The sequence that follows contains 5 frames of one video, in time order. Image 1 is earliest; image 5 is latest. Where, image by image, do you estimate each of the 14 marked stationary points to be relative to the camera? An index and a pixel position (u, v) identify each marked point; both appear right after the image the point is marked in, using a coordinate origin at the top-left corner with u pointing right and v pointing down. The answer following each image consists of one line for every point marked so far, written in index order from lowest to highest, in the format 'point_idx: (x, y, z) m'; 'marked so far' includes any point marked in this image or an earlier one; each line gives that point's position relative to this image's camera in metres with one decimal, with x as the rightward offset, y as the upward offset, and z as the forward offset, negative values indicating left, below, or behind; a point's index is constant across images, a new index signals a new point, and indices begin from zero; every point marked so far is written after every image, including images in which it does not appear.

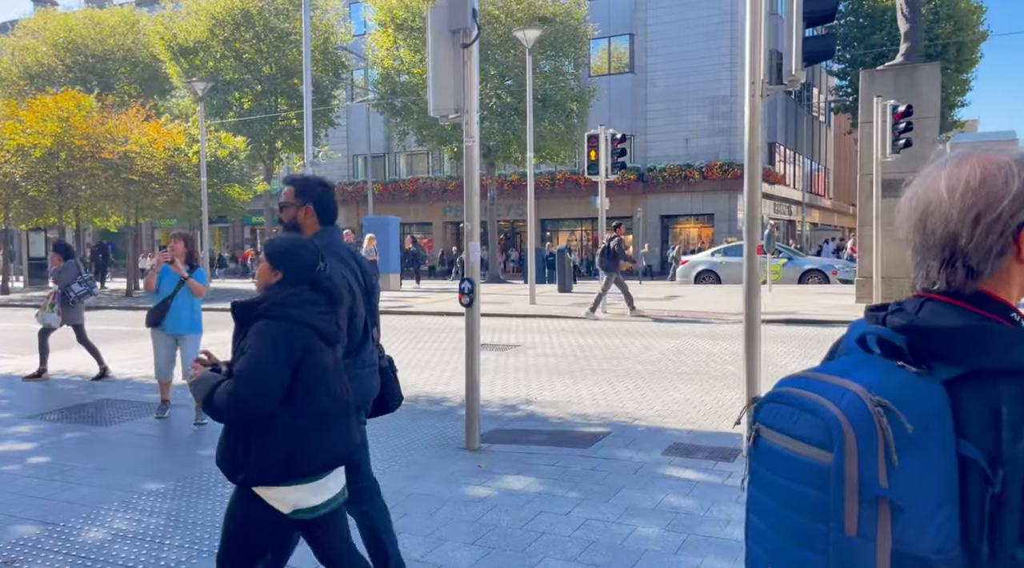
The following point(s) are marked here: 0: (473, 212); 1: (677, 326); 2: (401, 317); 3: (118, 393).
0: (-0.3, +0.5, +6.4) m
1: (+2.5, -0.7, +13.8) m
2: (-2.1, -0.8, +16.6) m
3: (-4.2, -1.2, +9.6) m
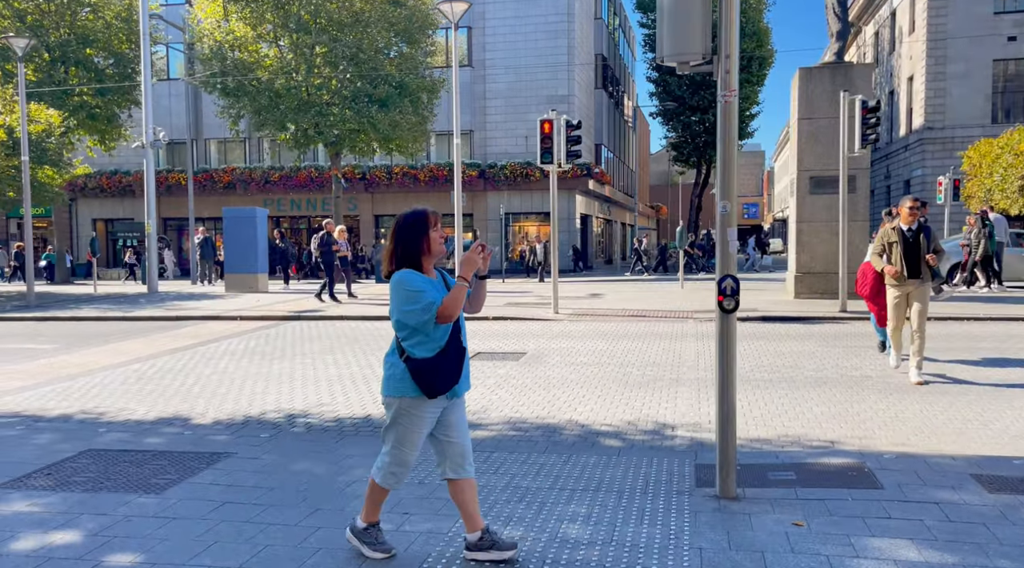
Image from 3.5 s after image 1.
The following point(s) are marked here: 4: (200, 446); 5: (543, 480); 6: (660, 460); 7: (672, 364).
0: (+1.2, +0.5, +4.9) m
1: (+2.1, -0.6, +12.8) m
2: (-3.0, -0.7, +14.4) m
3: (-3.4, -1.2, +7.1) m
4: (-2.2, -1.2, +6.3) m
5: (+0.2, -1.2, +5.3) m
6: (+1.0, -1.2, +5.8) m
7: (+1.8, -0.9, +9.6) m
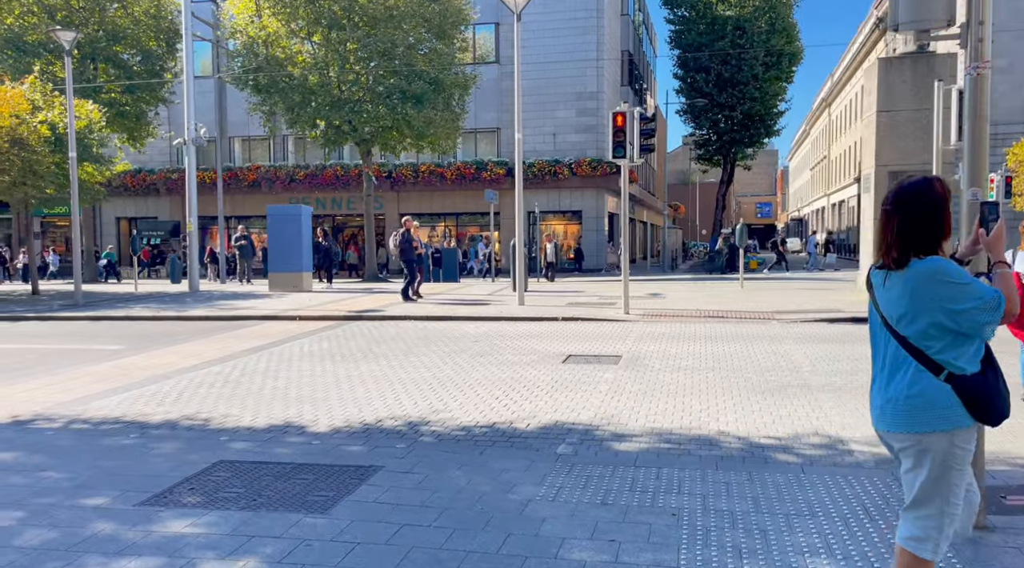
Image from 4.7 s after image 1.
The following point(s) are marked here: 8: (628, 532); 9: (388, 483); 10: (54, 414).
0: (+2.3, +0.5, +4.3) m
1: (+3.3, -0.6, +12.2) m
2: (-1.9, -0.7, +13.8) m
3: (-2.3, -1.2, +6.6) m
4: (-1.1, -1.2, +5.8) m
5: (+1.2, -1.2, +4.7) m
6: (+2.0, -1.2, +5.2) m
7: (+2.9, -0.9, +9.0) m
8: (+0.6, -1.2, +4.3) m
9: (-0.7, -1.2, +5.2) m
10: (-4.2, -1.2, +8.2) m
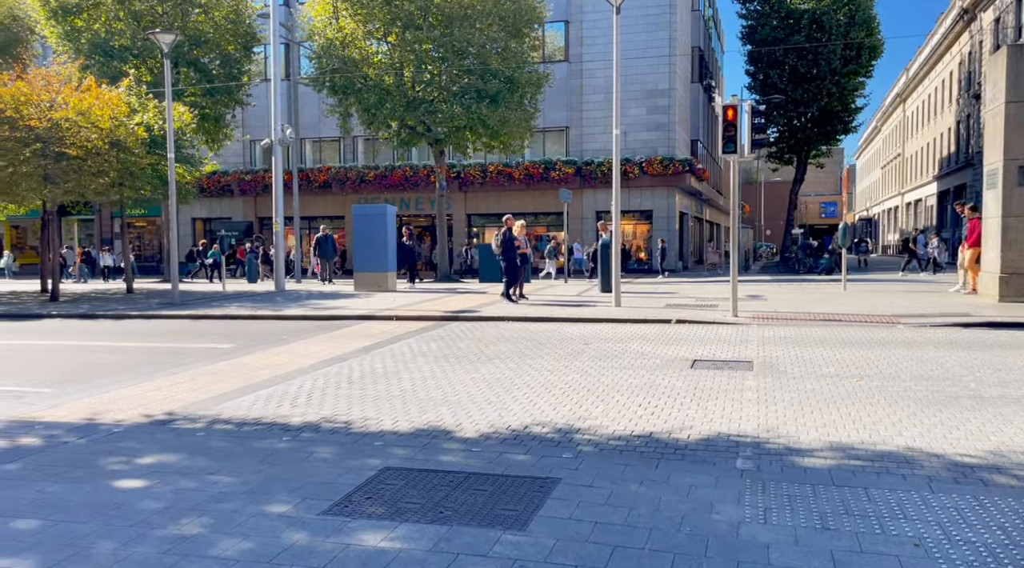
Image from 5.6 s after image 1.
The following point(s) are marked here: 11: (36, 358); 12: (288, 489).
0: (+3.3, +0.5, +3.8) m
1: (+4.8, -0.7, +11.6) m
2: (-0.2, -0.7, +13.6) m
3: (-1.1, -1.2, +6.3) m
4: (0.0, -1.2, +5.5) m
5: (+2.3, -1.2, +4.3) m
6: (+3.1, -1.2, +4.7) m
7: (+4.2, -0.9, +8.4) m
8: (+1.6, -1.2, +3.9) m
9: (+0.3, -1.2, +4.9) m
10: (-2.9, -1.2, +8.1) m
11: (-6.6, -1.0, +12.2) m
12: (-1.4, -1.3, +5.4) m
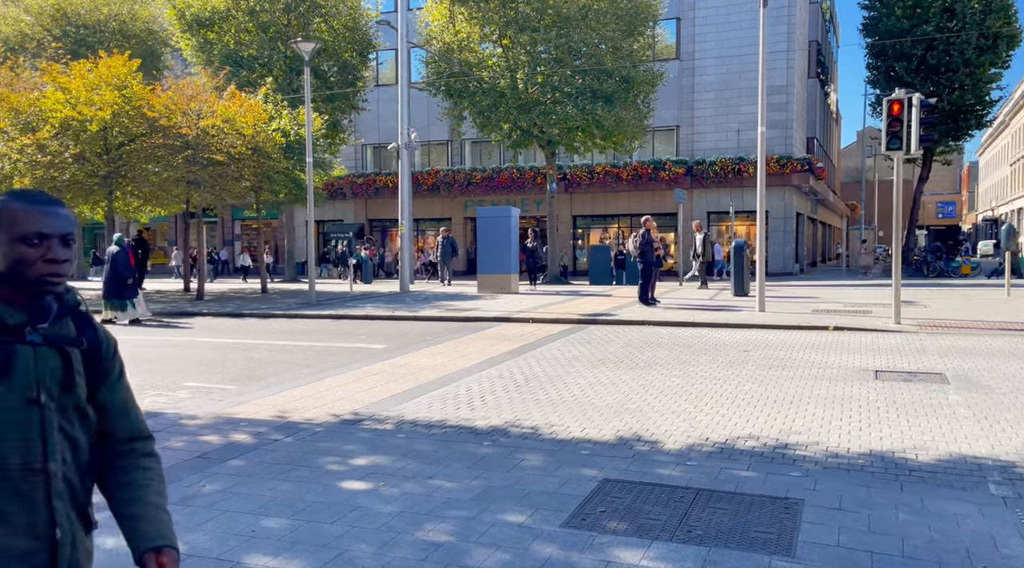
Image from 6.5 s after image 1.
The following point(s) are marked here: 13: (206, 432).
0: (+4.5, +0.5, +3.2) m
1: (+6.9, -0.7, +10.8) m
2: (+2.1, -0.8, +13.3) m
3: (+0.4, -1.2, +6.2) m
4: (+1.4, -1.2, +5.2) m
5: (+3.5, -1.3, +3.8) m
6: (+4.4, -1.3, +4.1) m
7: (+5.9, -1.0, +7.7) m
8: (+2.8, -1.3, +3.5) m
9: (+1.7, -1.3, +4.6) m
10: (-1.2, -1.3, +8.1) m
11: (-4.4, -1.1, +12.6) m
12: (0.0, -1.3, +5.3) m
13: (-2.7, -1.3, +7.8) m
